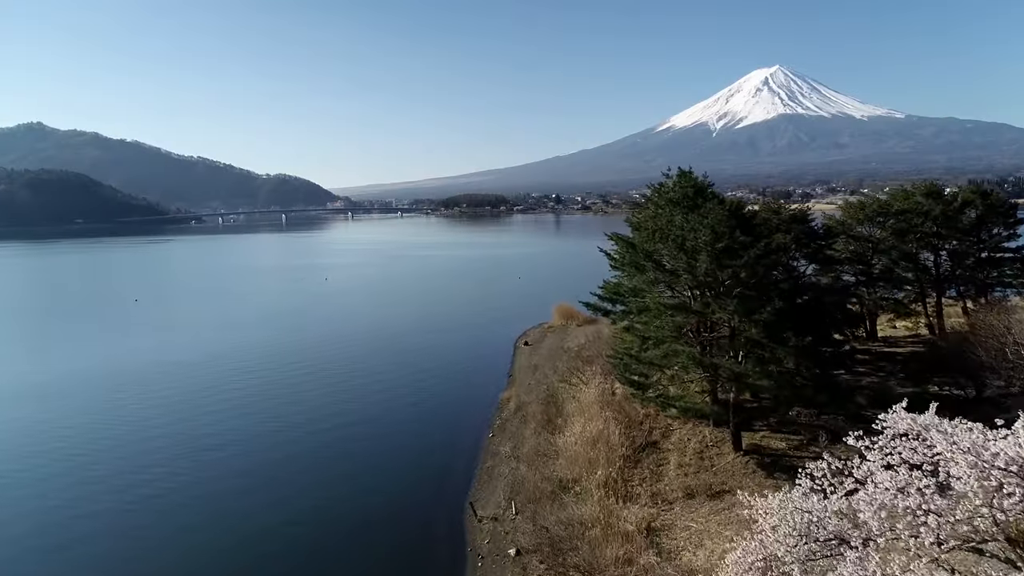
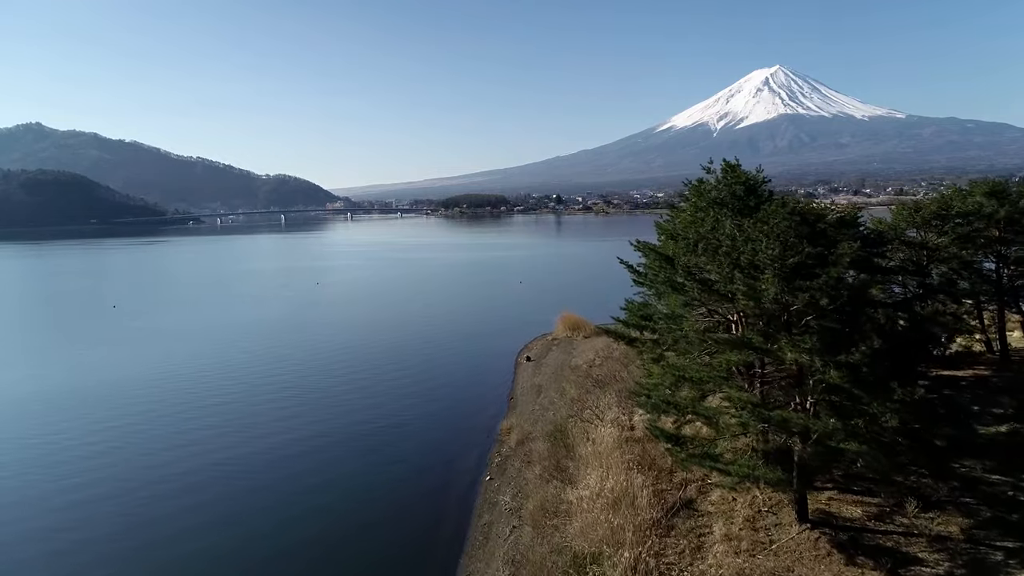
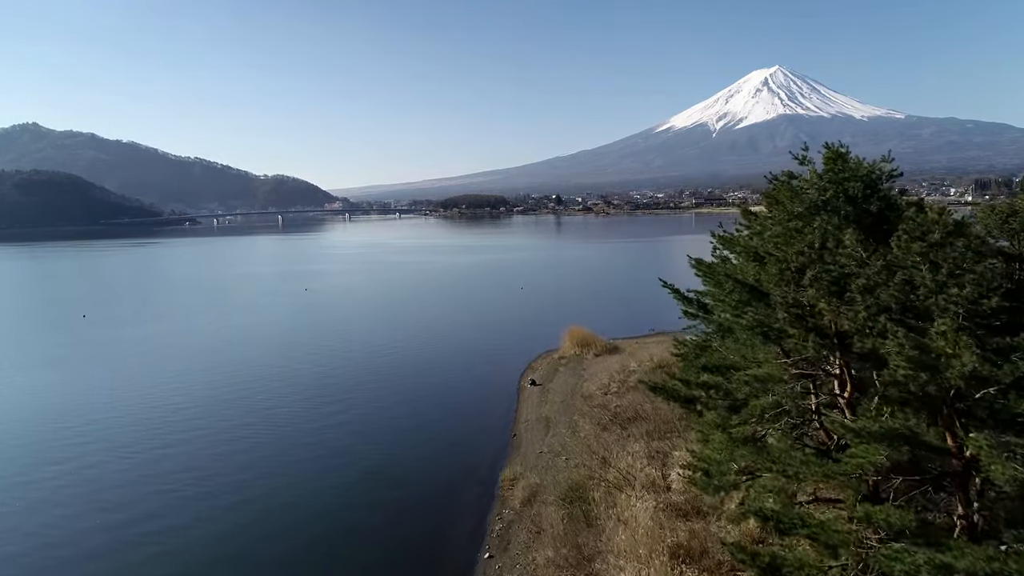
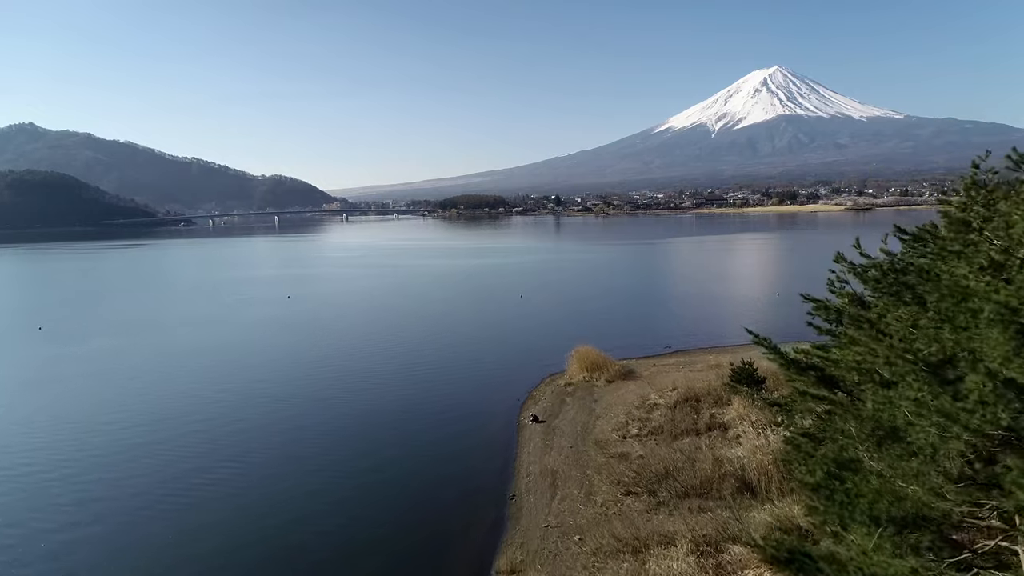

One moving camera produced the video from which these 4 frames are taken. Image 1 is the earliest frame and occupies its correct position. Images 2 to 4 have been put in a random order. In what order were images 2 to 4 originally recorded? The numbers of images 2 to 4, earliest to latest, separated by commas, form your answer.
2, 3, 4
